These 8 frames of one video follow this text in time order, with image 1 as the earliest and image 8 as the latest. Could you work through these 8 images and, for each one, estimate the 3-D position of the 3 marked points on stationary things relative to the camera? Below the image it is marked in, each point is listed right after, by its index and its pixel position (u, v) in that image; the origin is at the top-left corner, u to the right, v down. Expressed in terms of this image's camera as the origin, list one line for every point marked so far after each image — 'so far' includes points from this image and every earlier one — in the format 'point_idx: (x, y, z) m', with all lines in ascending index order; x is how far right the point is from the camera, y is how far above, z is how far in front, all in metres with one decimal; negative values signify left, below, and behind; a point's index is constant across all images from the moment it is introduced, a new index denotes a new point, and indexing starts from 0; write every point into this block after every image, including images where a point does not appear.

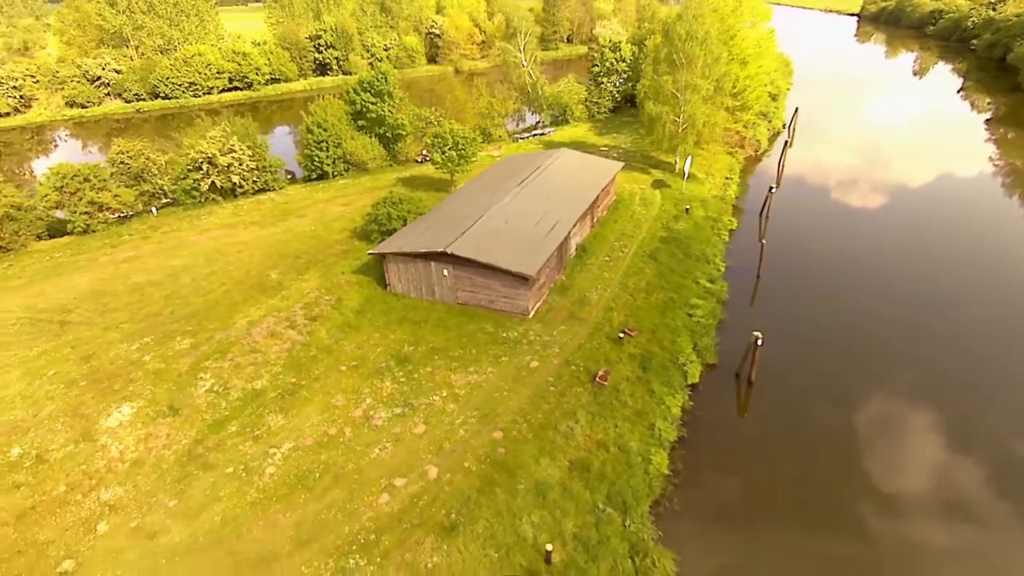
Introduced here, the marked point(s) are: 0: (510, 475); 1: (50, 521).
0: (-0.1, -6.4, +19.5) m
1: (-14.9, -7.4, +18.5) m
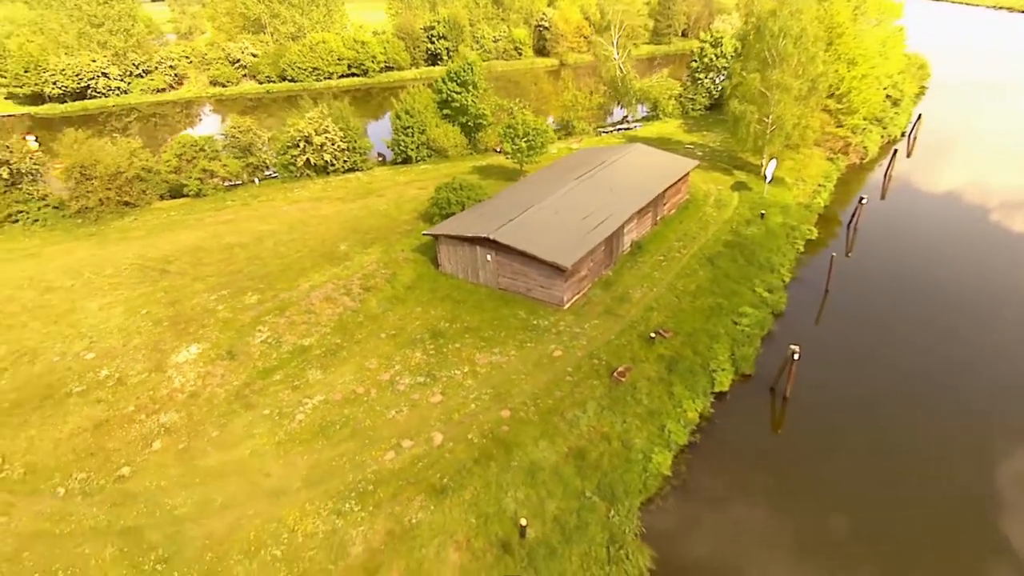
0: (-0.2, -5.8, +20.3) m
1: (-15.0, -5.5, +21.8) m
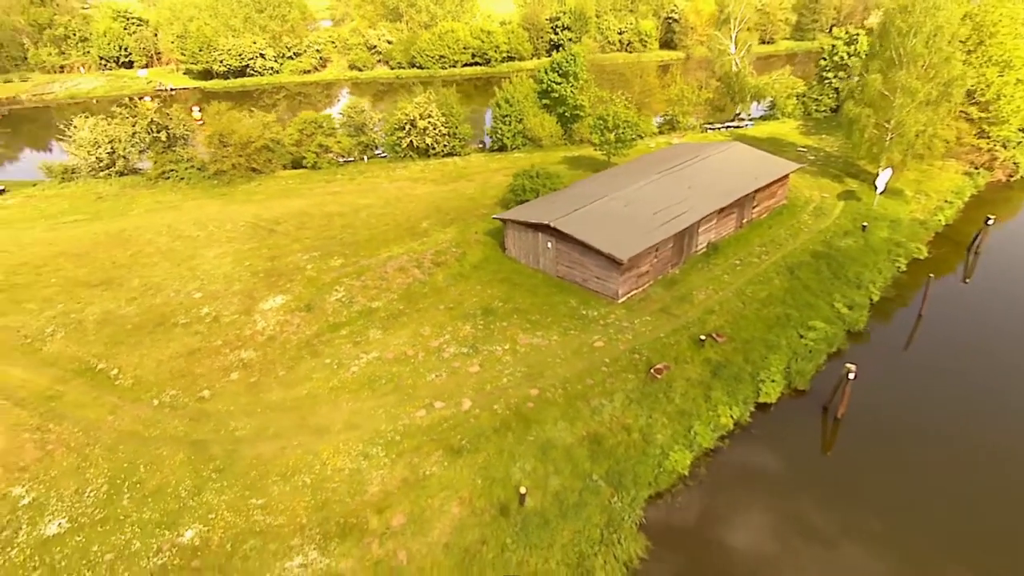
0: (+0.5, -5.1, +21.2) m
1: (-13.6, -3.2, +25.5) m
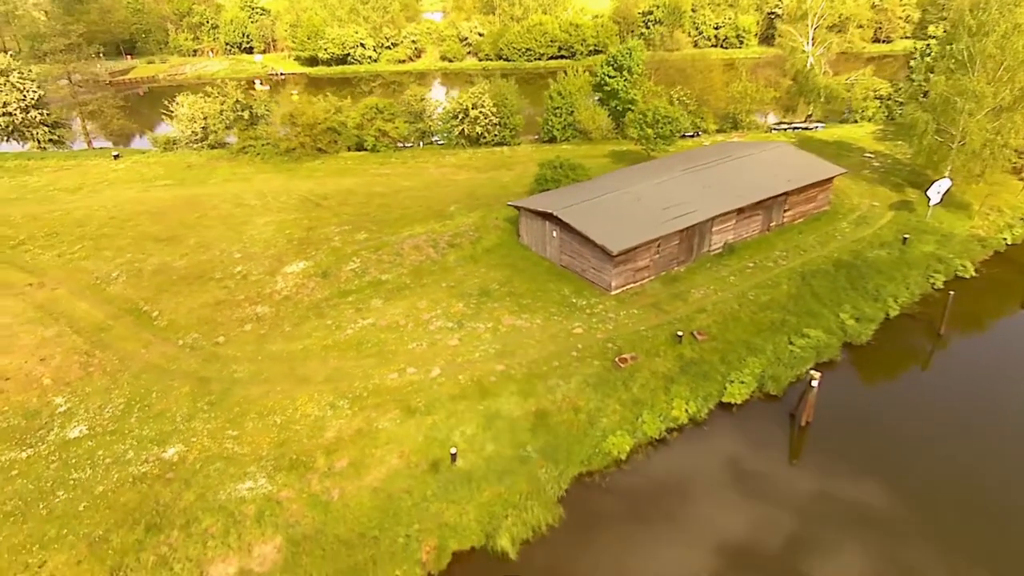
0: (-1.2, -4.3, +22.4) m
1: (-14.2, -1.2, +28.9) m
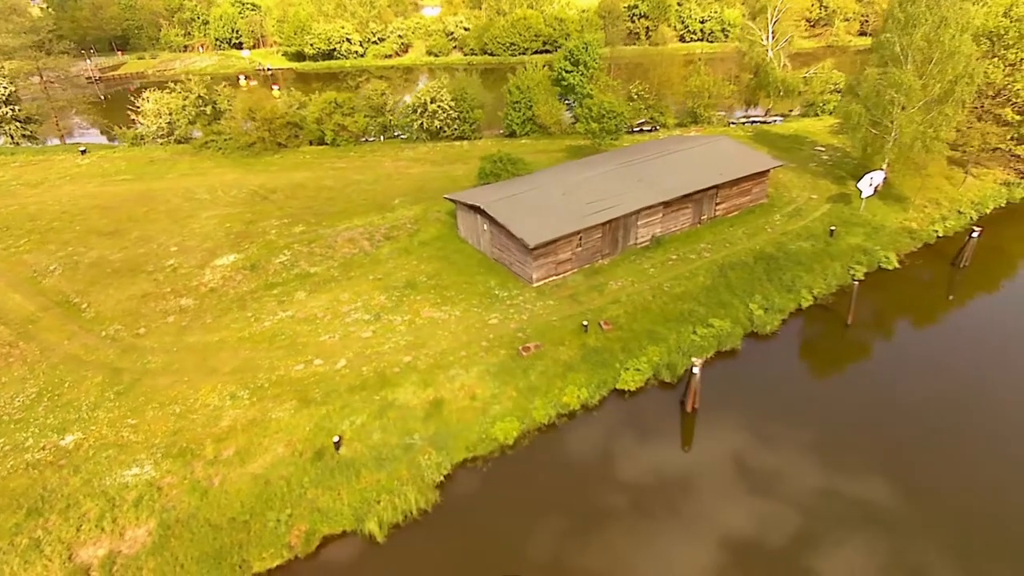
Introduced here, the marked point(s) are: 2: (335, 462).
0: (-5.4, -4.0, +22.8) m
1: (-18.3, -0.8, +29.4) m
2: (-6.1, -6.1, +19.9) m
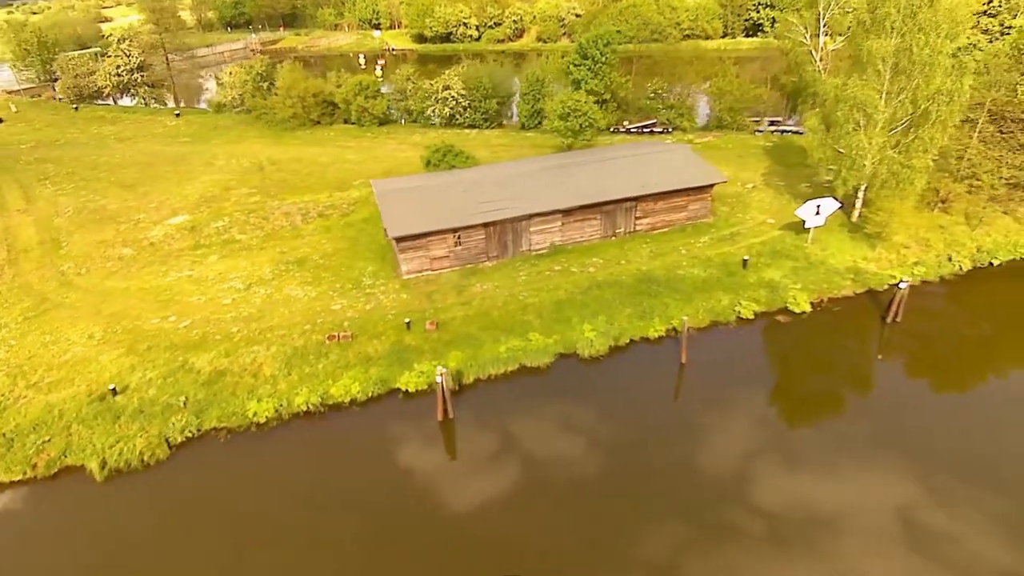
0: (-14.1, -2.7, +25.1) m
1: (-24.4, +2.3, +34.5) m
2: (-15.8, -4.7, +22.5) m
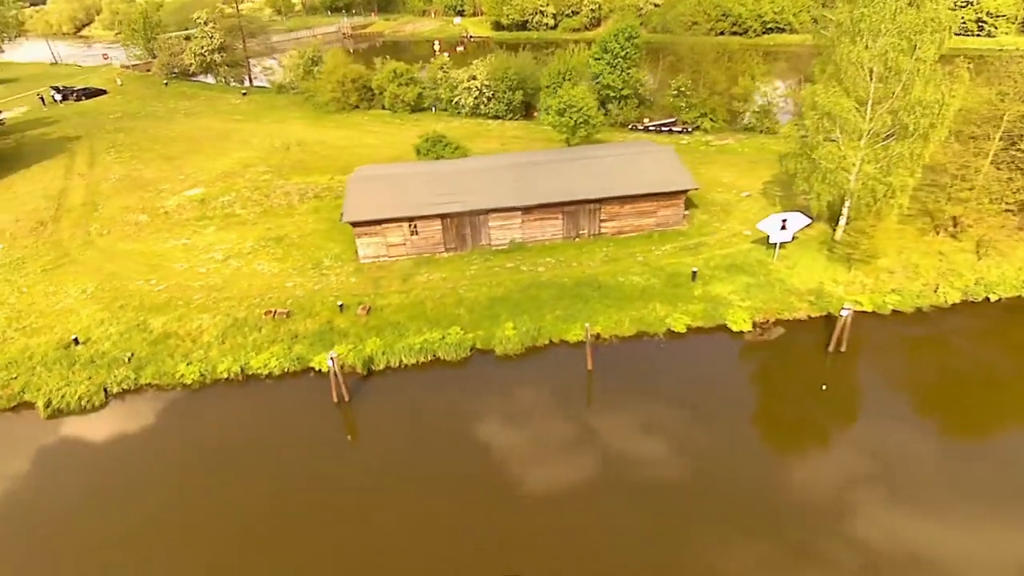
0: (-17.3, -1.1, +27.6) m
1: (-25.7, +4.9, +38.3) m
2: (-19.5, -3.0, +25.4) m
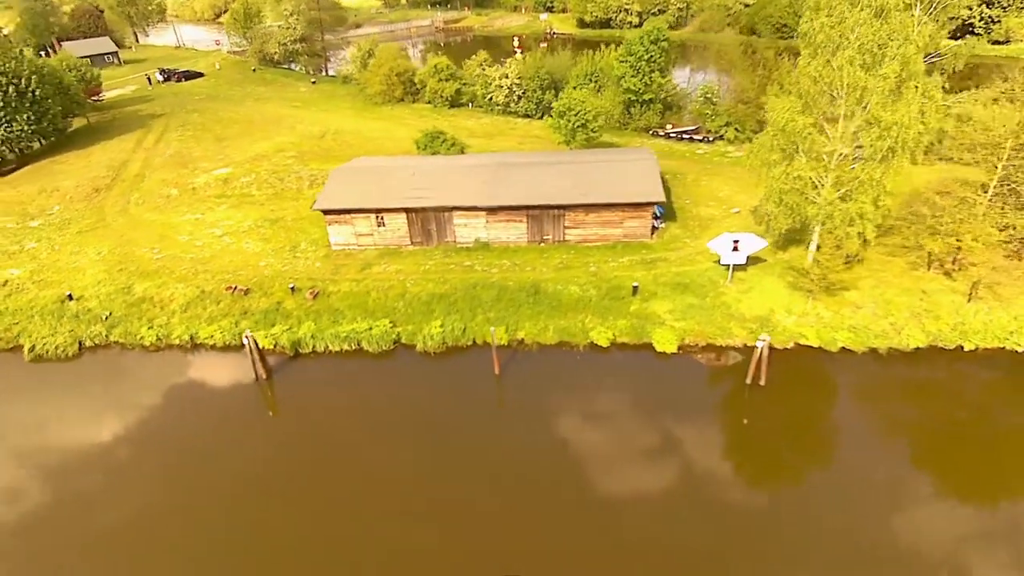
0: (-19.7, +0.6, +30.6) m
1: (-25.8, +7.3, +42.4) m
2: (-22.4, -1.0, +28.8) m
